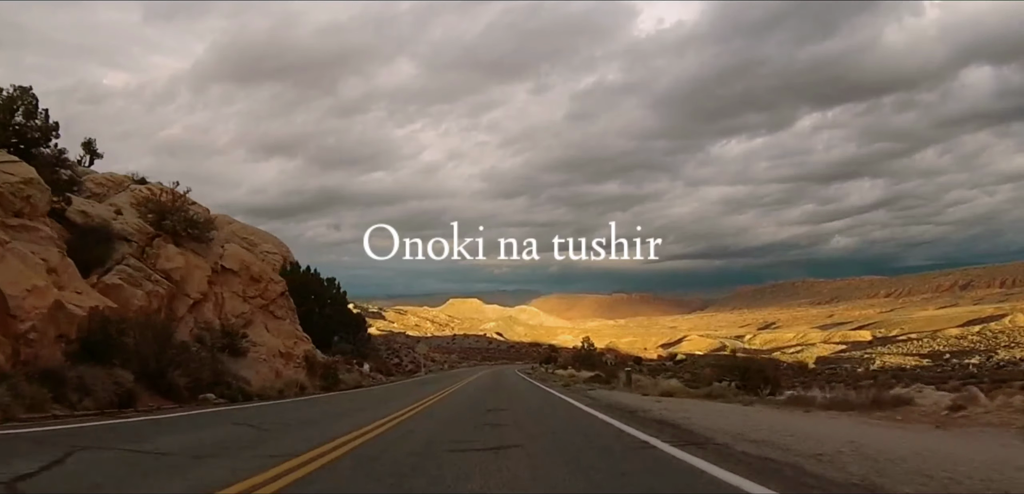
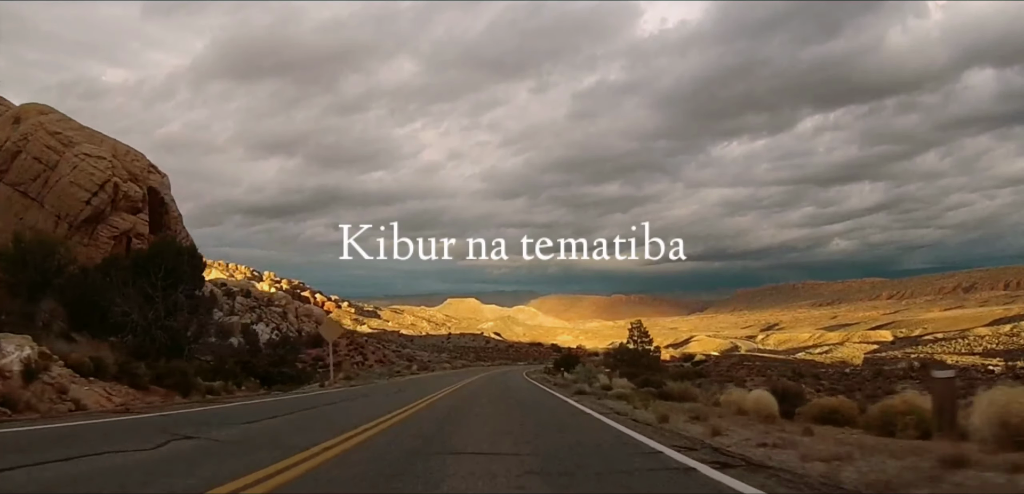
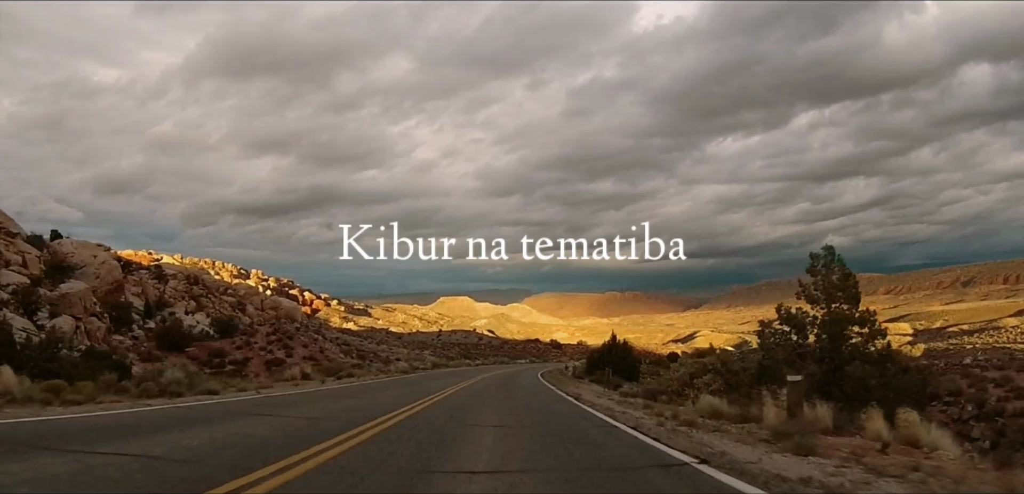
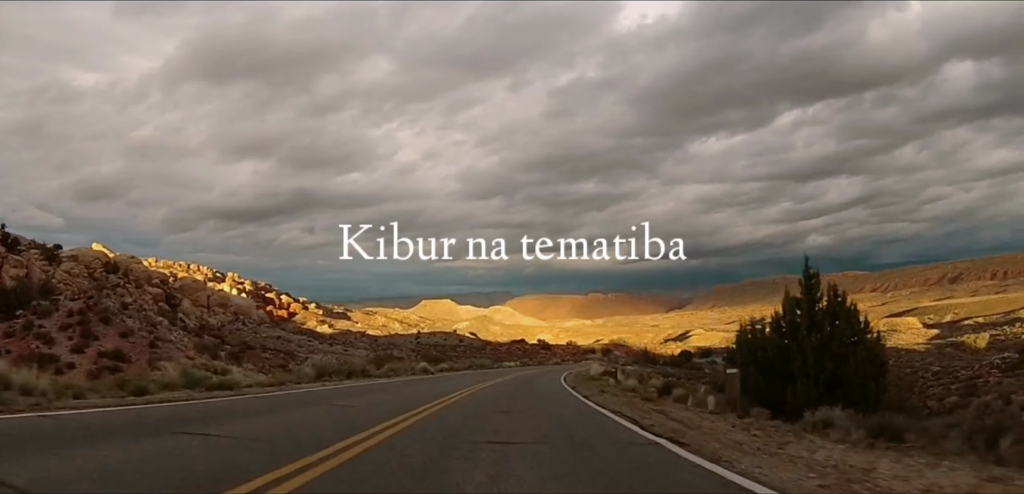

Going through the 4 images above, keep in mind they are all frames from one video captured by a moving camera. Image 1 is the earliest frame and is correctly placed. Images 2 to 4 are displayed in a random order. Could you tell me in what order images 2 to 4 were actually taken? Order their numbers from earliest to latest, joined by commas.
2, 3, 4
